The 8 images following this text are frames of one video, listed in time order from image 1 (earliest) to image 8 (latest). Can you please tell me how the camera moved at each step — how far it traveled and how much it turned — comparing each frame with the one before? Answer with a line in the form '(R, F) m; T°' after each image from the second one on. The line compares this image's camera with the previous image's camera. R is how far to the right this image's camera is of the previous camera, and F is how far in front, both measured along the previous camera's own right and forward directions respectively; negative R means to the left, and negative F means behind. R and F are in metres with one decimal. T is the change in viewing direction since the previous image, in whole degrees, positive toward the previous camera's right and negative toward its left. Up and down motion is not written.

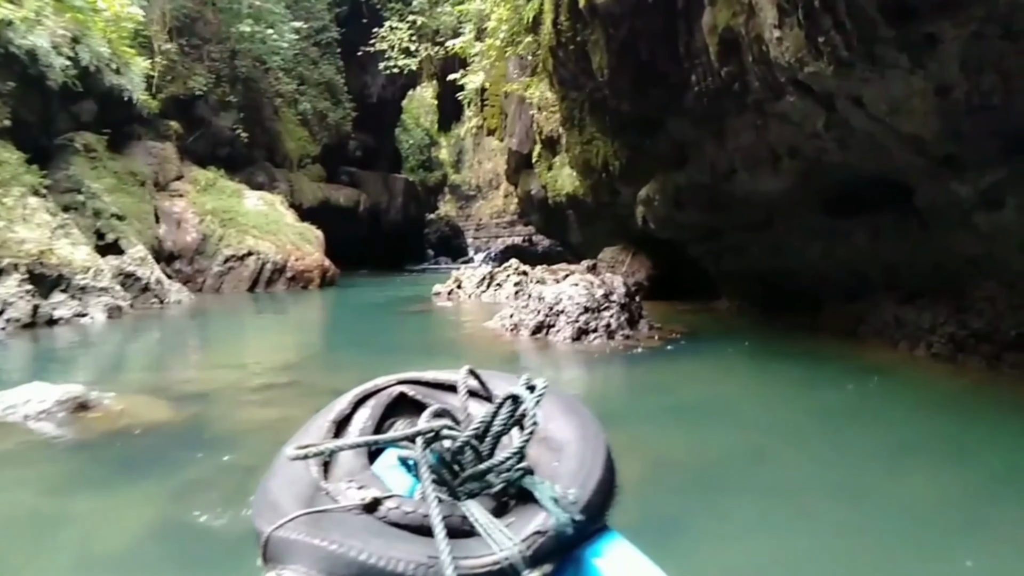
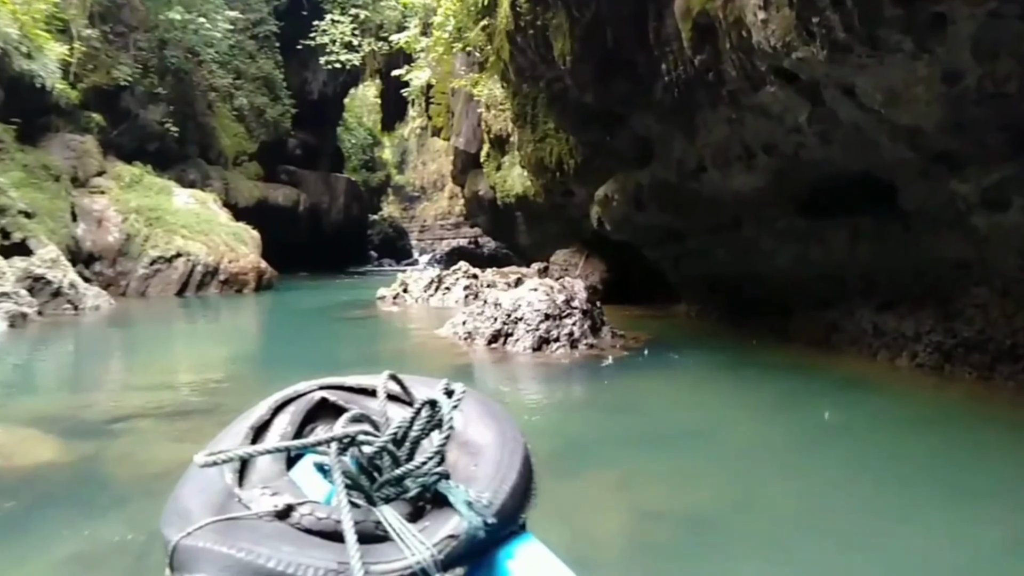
(-0.1, +0.6) m; +4°
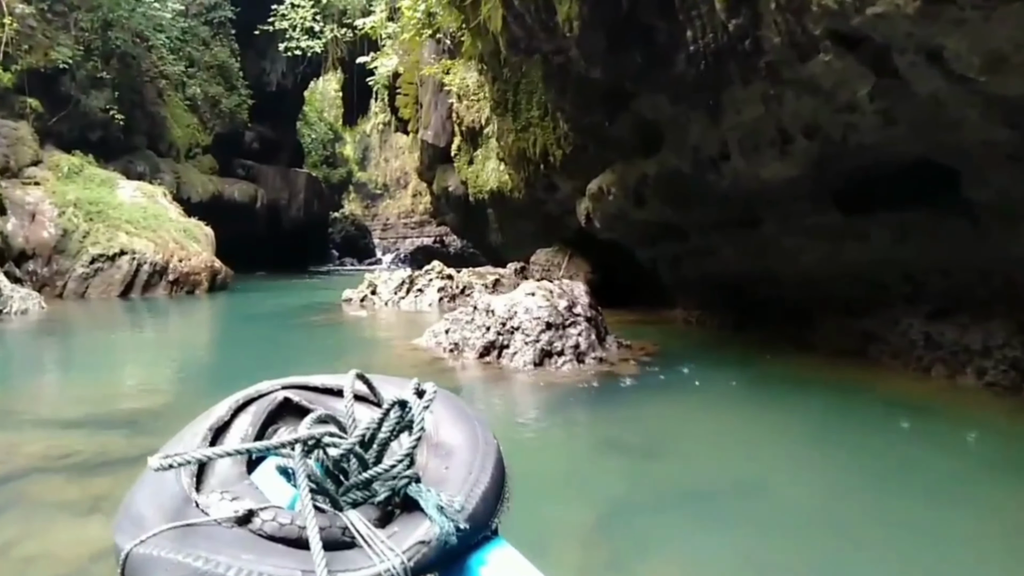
(-0.3, +1.0) m; +3°
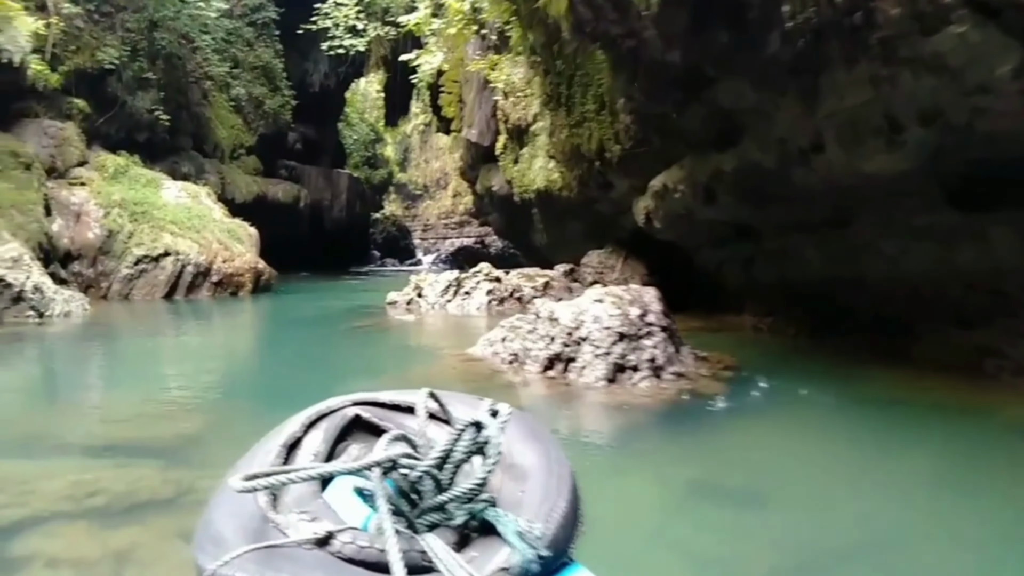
(-0.2, +0.5) m; -3°
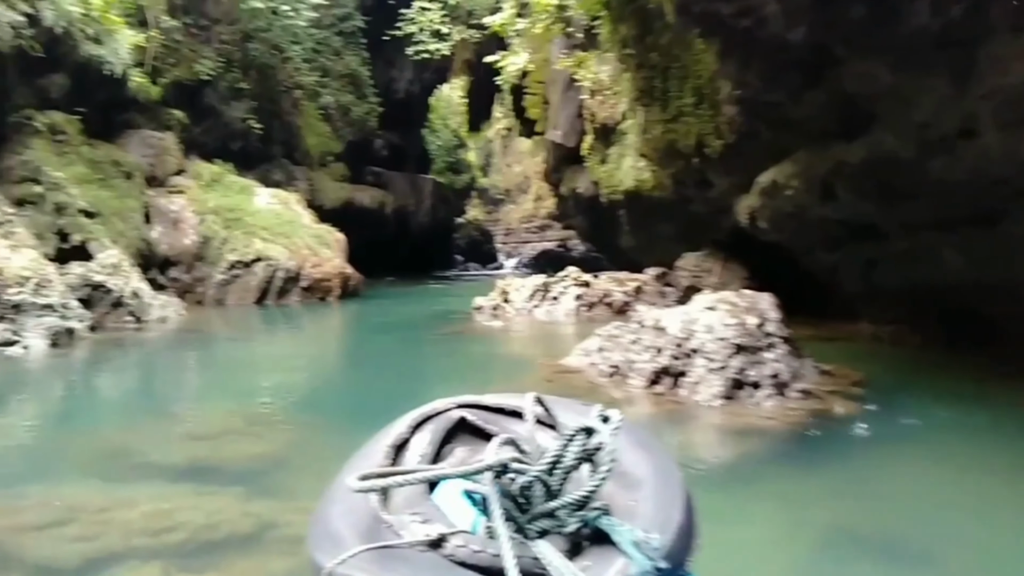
(-0.1, +0.4) m; -6°
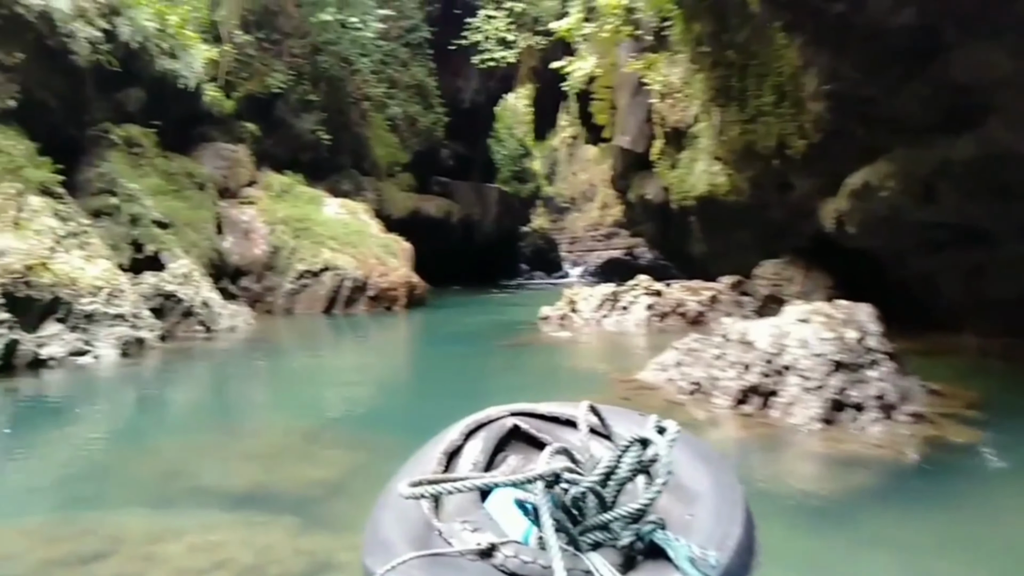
(0.0, +0.3) m; -5°
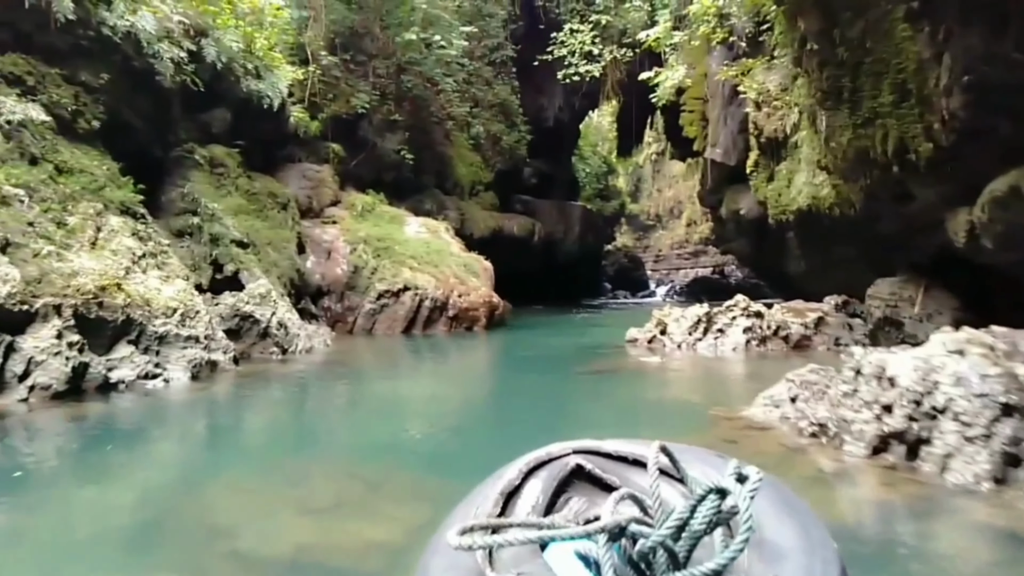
(0.0, +0.6) m; -6°
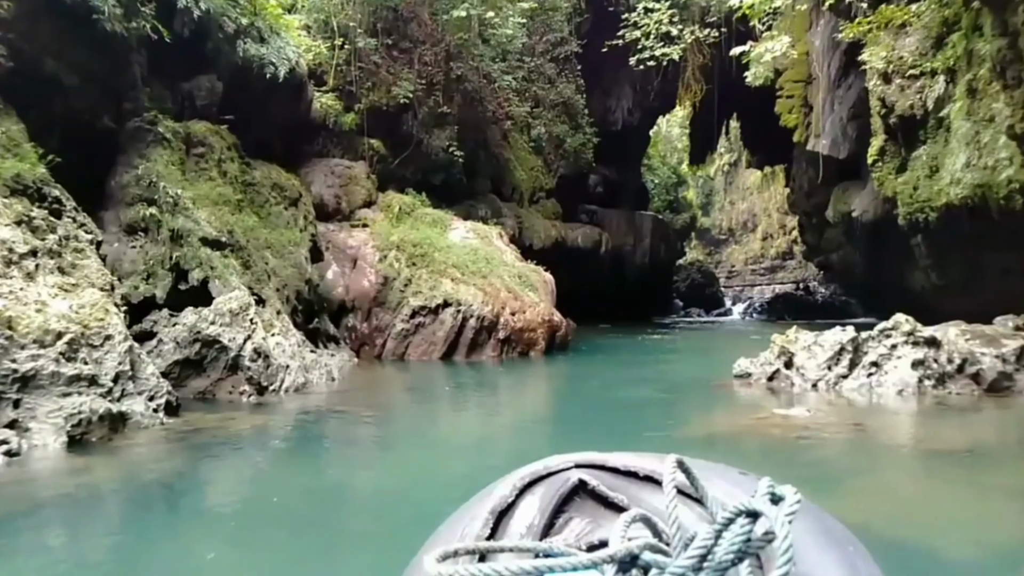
(0.0, +2.7) m; -5°
